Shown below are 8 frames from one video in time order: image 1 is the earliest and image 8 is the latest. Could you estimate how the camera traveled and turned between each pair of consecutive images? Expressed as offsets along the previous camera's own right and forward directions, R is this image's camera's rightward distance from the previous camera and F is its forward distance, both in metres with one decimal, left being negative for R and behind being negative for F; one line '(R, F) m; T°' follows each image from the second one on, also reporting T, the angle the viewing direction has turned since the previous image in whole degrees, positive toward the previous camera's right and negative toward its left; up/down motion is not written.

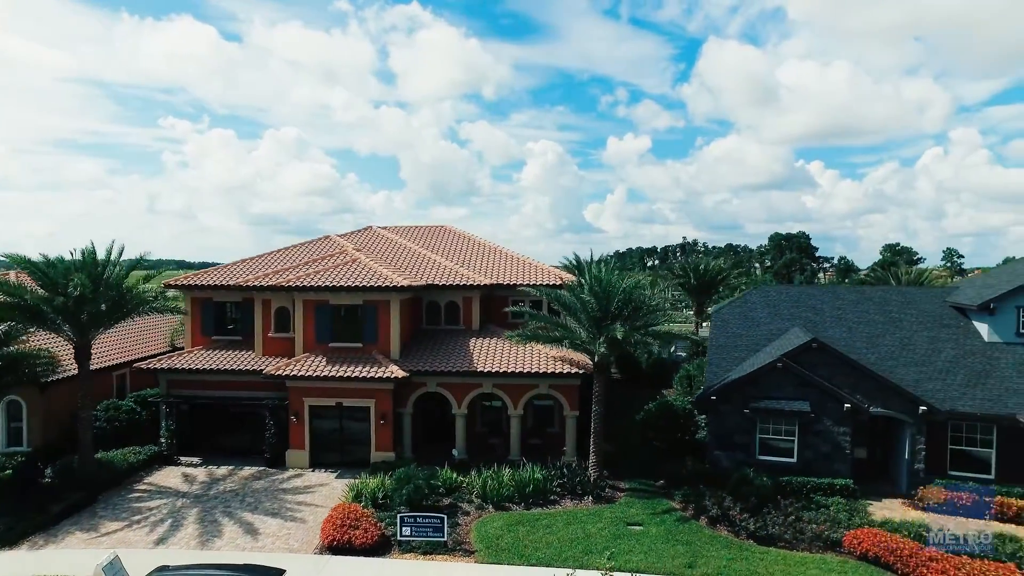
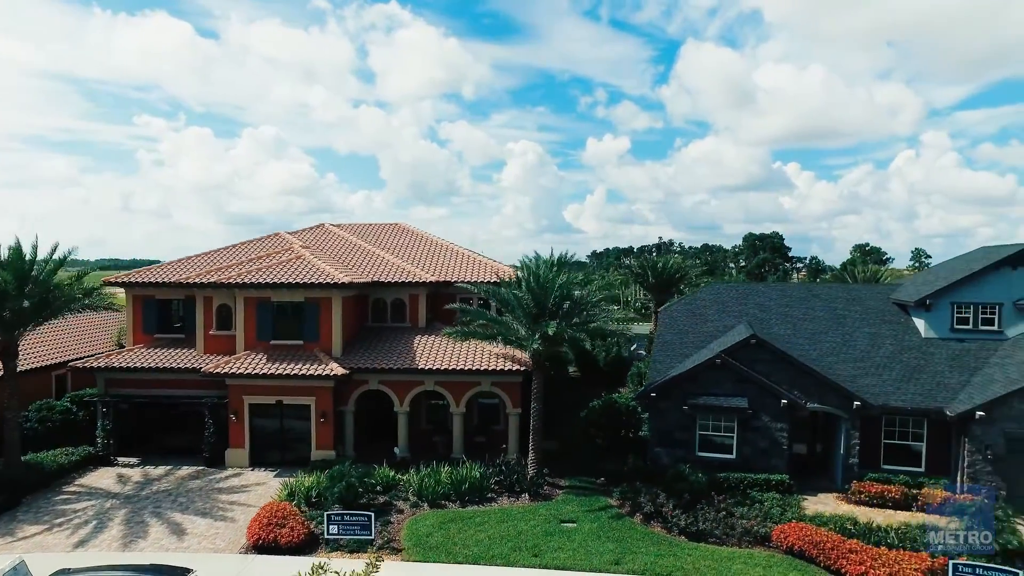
(+1.4, +0.1) m; +2°
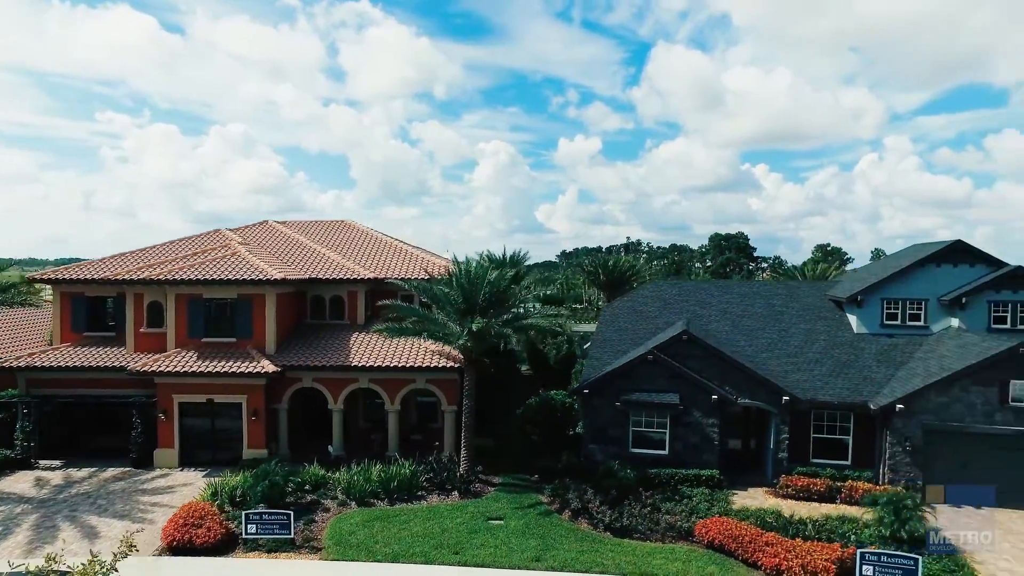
(+1.3, +0.1) m; +2°
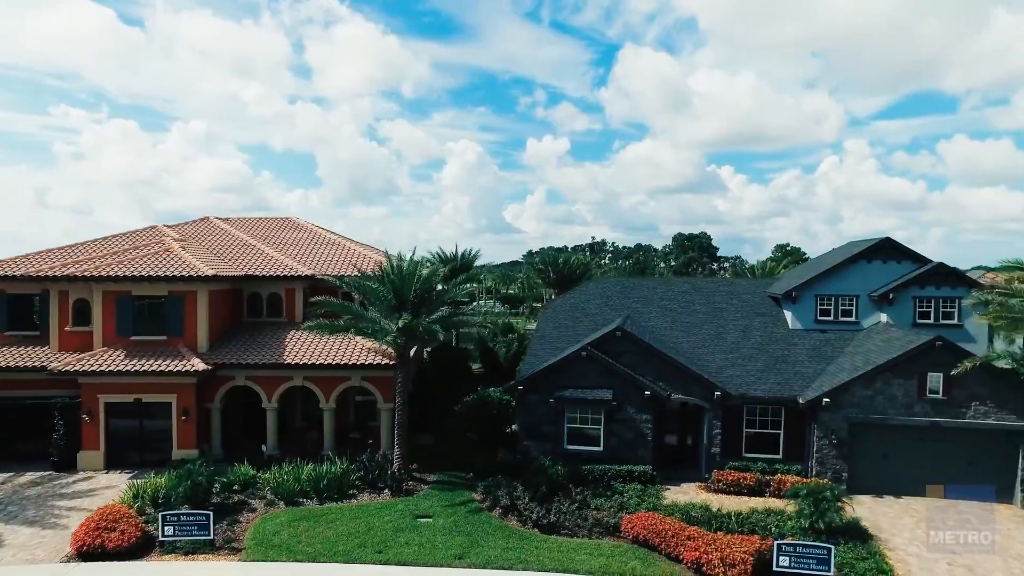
(+1.2, +0.1) m; +2°
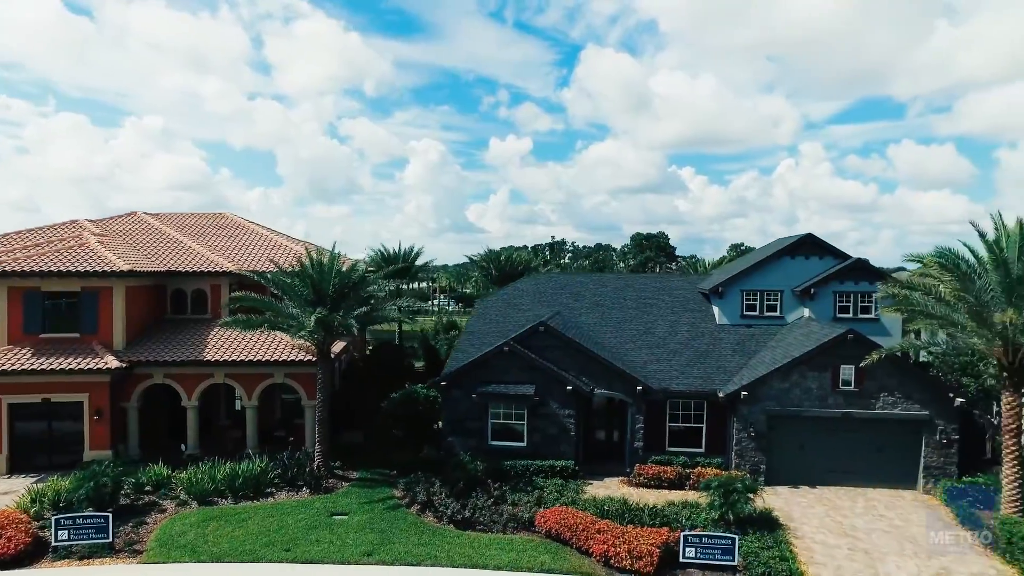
(+1.3, +0.1) m; +3°
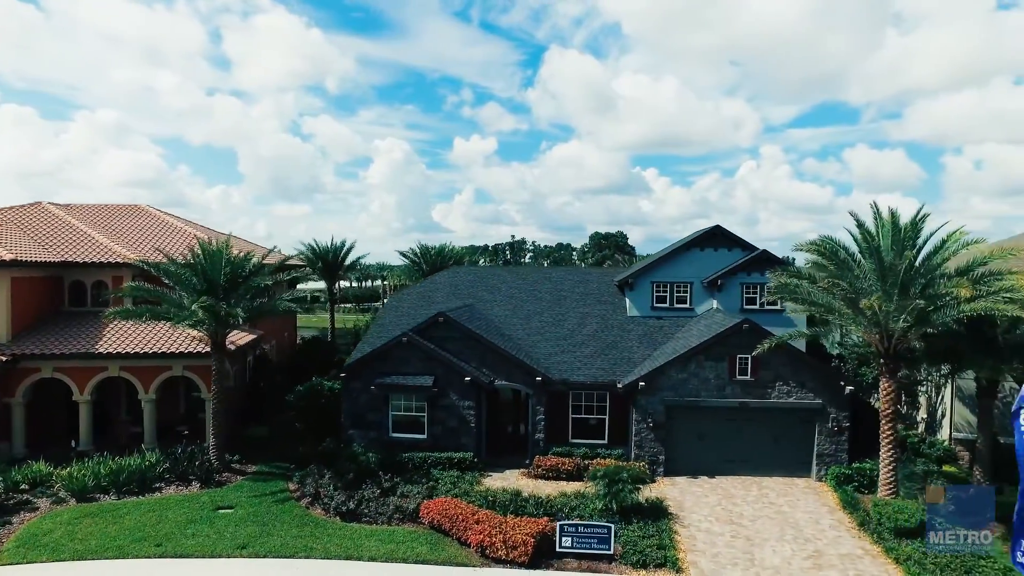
(+2.1, +0.2) m; +3°
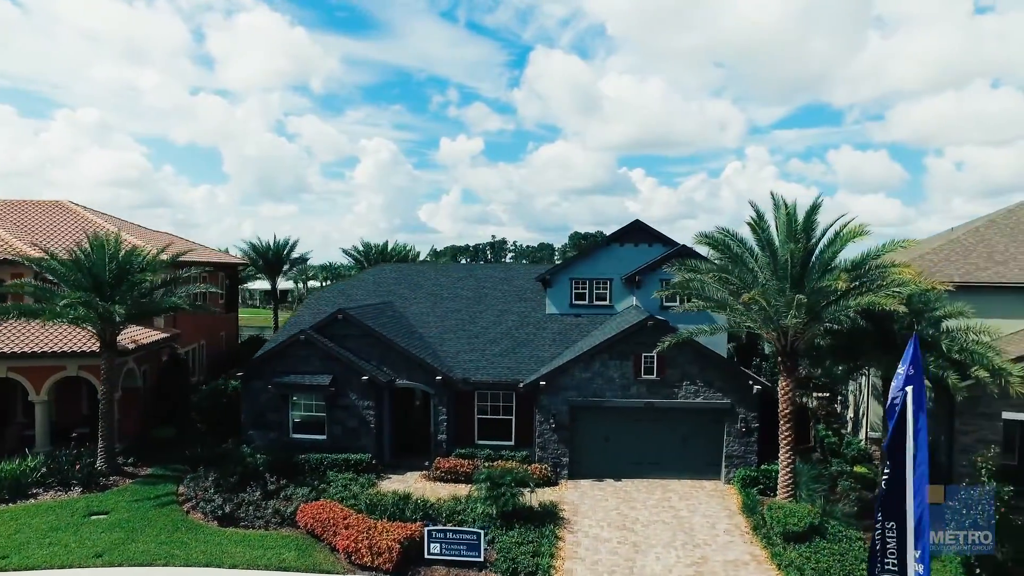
(+2.7, +0.8) m; +1°
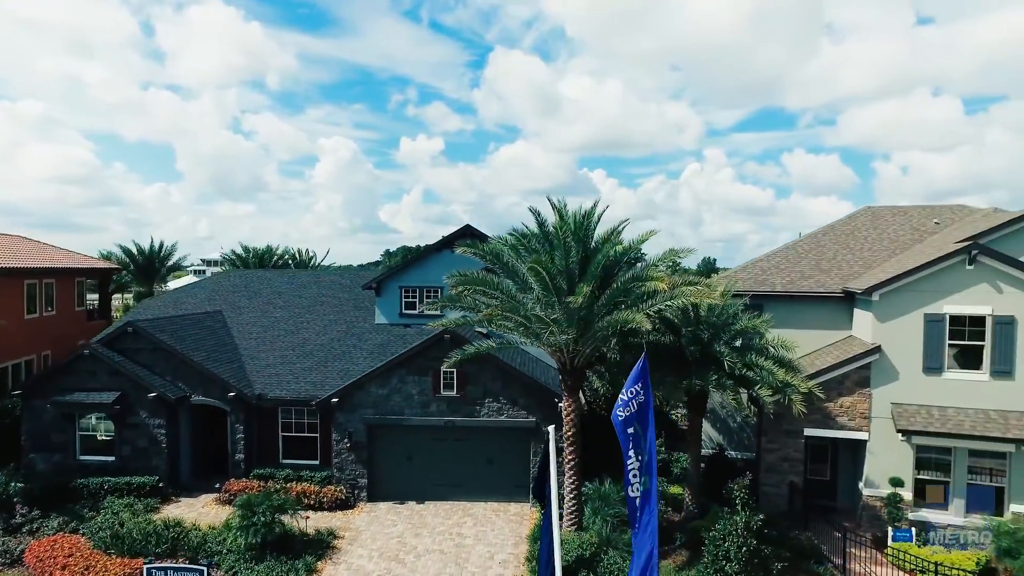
(+4.8, +1.1) m; +3°
